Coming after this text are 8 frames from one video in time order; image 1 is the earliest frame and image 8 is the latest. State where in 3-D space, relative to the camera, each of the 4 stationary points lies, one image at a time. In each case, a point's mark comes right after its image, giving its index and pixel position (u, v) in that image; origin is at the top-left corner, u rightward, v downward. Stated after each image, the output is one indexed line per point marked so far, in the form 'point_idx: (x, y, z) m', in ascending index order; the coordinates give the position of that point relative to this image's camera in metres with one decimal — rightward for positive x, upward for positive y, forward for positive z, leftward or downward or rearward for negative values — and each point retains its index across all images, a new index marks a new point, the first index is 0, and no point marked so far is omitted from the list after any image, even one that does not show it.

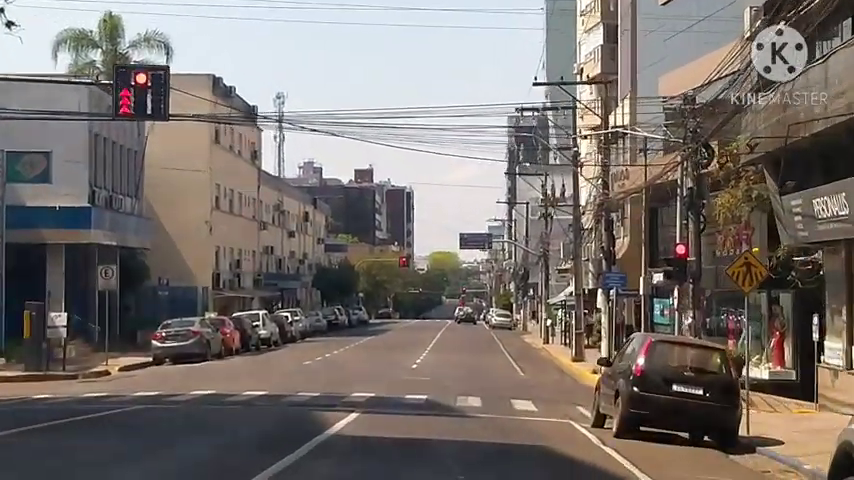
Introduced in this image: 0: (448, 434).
0: (+0.2, -2.2, +16.8) m
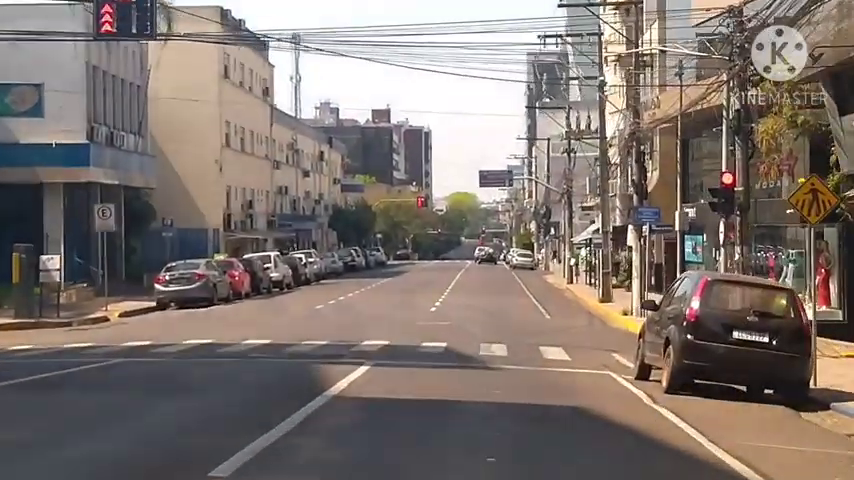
0: (+0.4, -1.5, +14.4) m
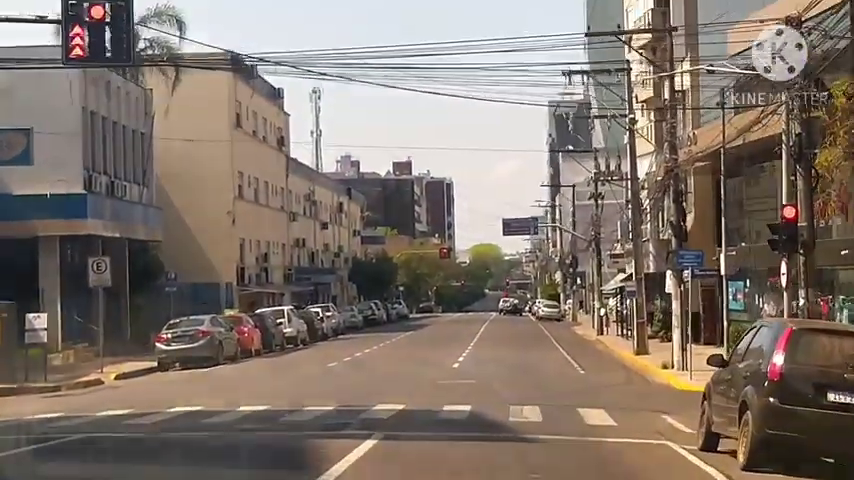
0: (+0.6, -1.8, +11.5) m
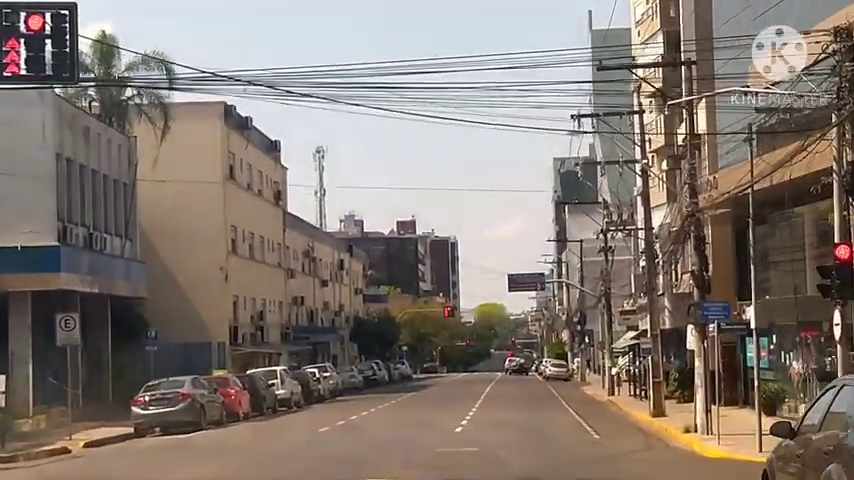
0: (+0.5, -2.0, +8.6) m
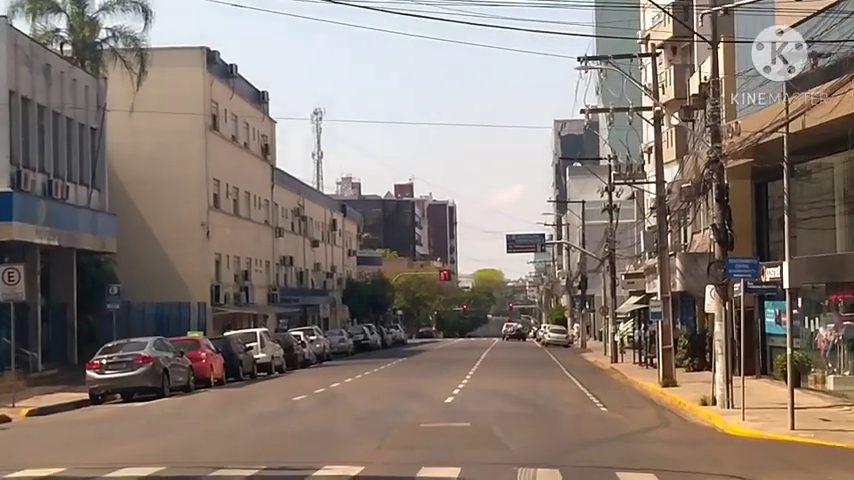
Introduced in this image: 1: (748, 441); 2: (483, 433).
0: (+0.3, -1.5, +5.3) m
1: (+4.1, -2.6, +19.3) m
2: (+0.7, -2.4, +18.5) m
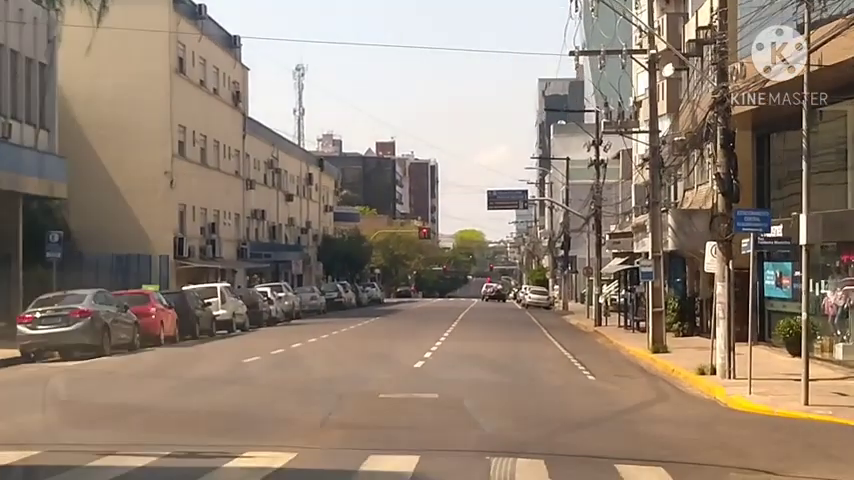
0: (0.0, -1.2, +2.5) m
1: (+3.7, -2.0, +16.5) m
2: (+0.2, -1.7, +15.6) m
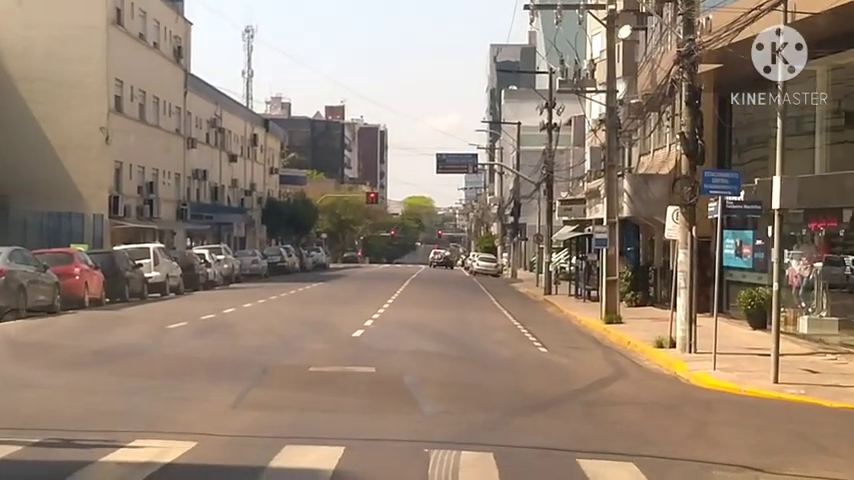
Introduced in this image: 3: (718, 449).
0: (-0.1, -1.1, +0.7) m
1: (+3.0, -1.6, +14.9) m
2: (-0.4, -1.3, +13.9) m
3: (+2.0, -1.5, +10.6) m
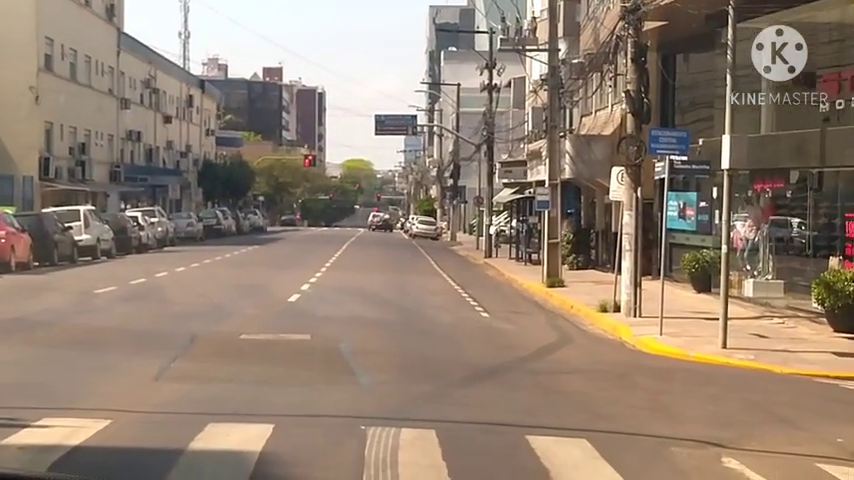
0: (-0.1, -1.1, 0.0) m
1: (+2.4, -1.2, +14.3) m
2: (-0.9, -1.0, +13.2) m
3: (+1.6, -1.2, +10.0) m
